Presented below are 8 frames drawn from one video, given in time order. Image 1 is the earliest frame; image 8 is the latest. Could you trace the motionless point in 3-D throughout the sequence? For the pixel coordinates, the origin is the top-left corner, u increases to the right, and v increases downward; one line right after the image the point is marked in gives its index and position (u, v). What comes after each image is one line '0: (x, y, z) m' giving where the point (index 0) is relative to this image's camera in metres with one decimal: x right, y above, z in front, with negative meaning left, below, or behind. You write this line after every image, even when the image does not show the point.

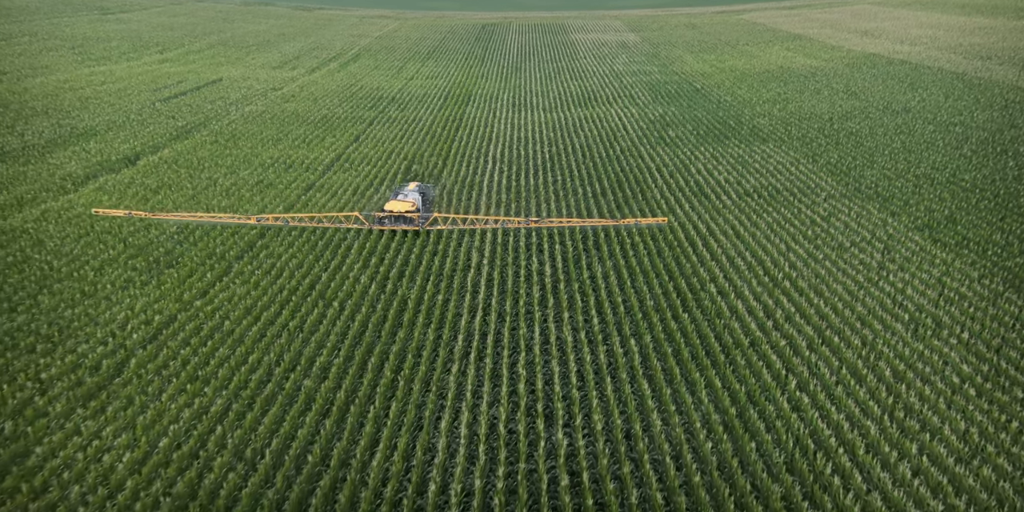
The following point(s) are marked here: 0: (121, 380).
0: (-6.4, -2.1, +10.4) m
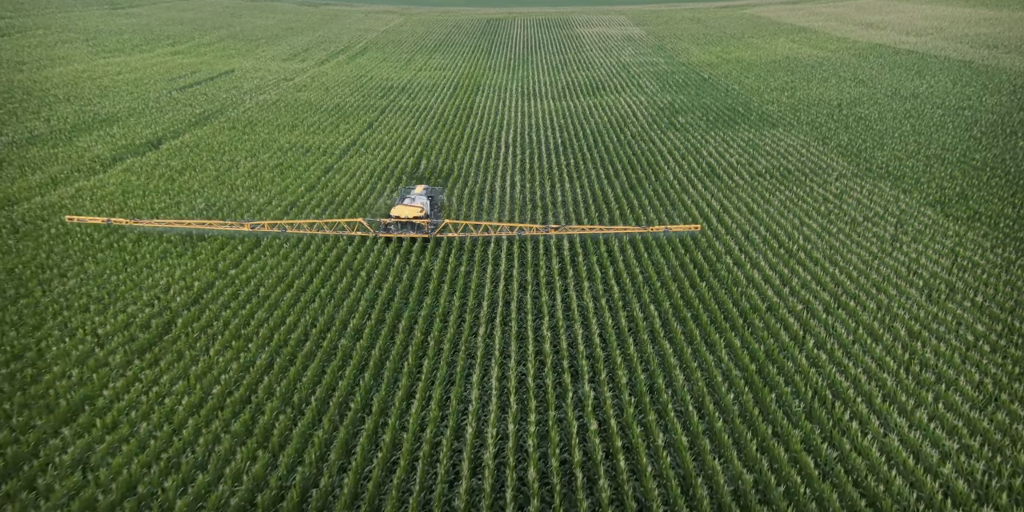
0: (-5.9, -1.5, +10.9) m
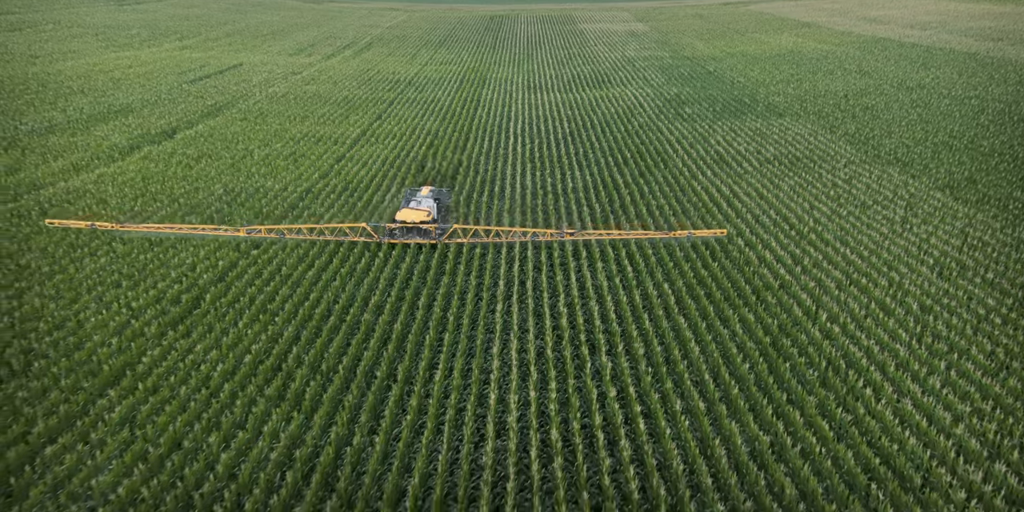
0: (-5.6, -1.1, +11.2) m
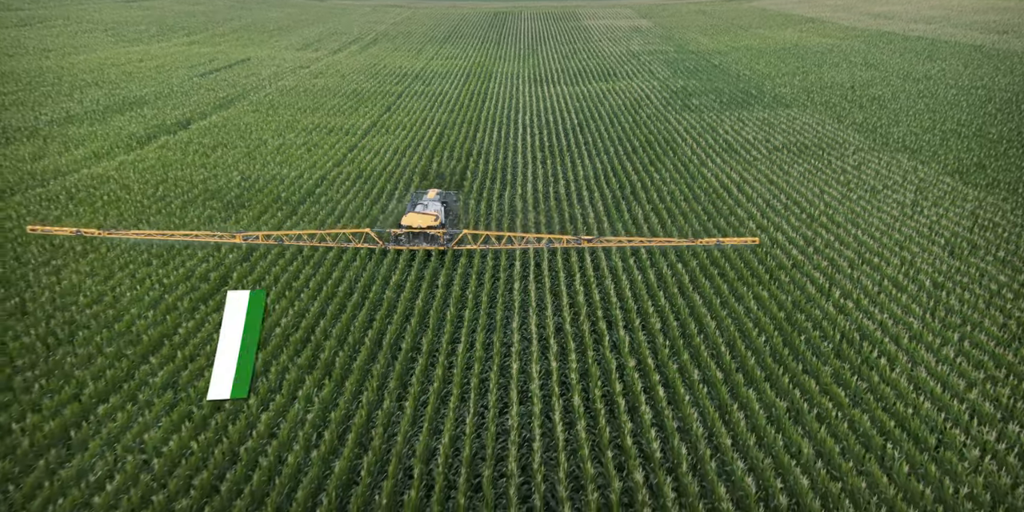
0: (-5.2, -0.7, +11.5) m
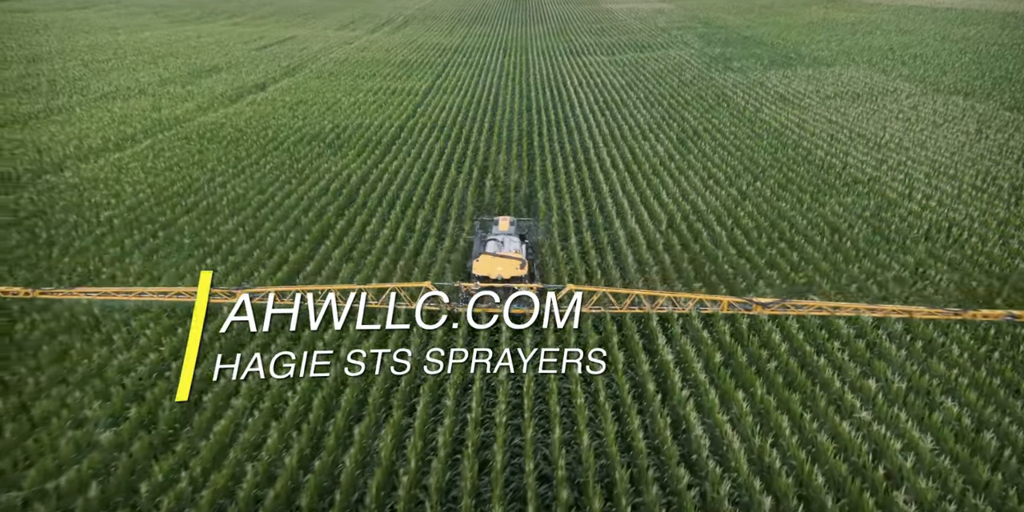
0: (-3.1, +1.1, +12.9) m
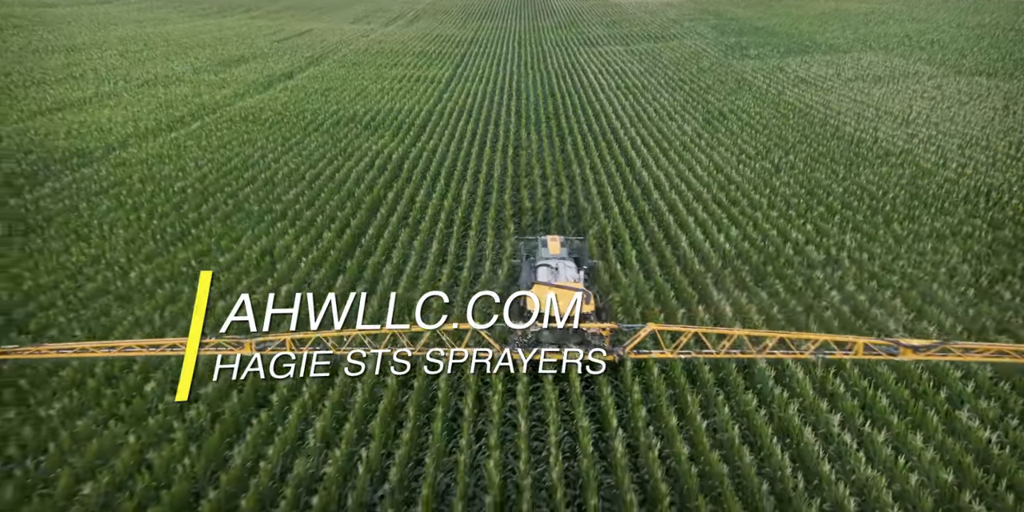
0: (-2.2, +1.7, +13.3) m
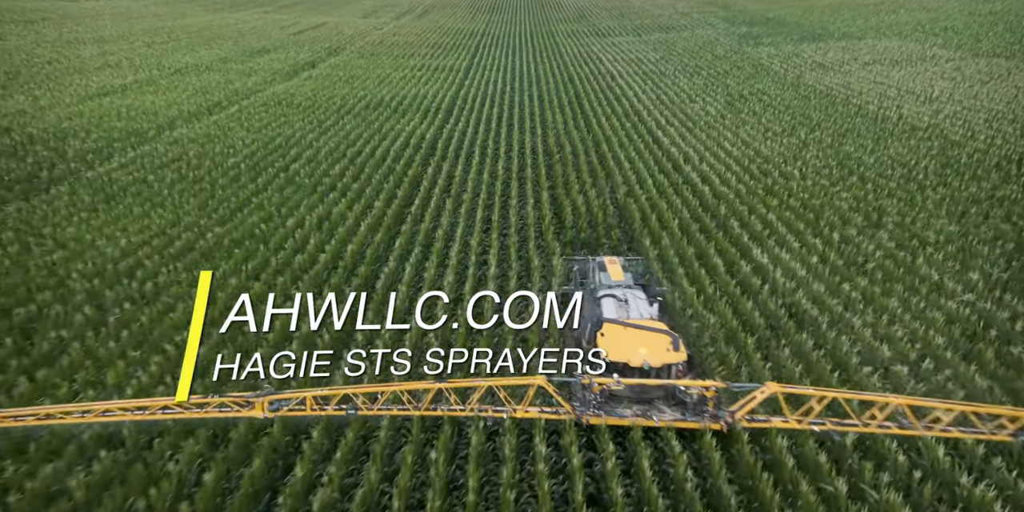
0: (-1.5, +2.2, +13.7) m
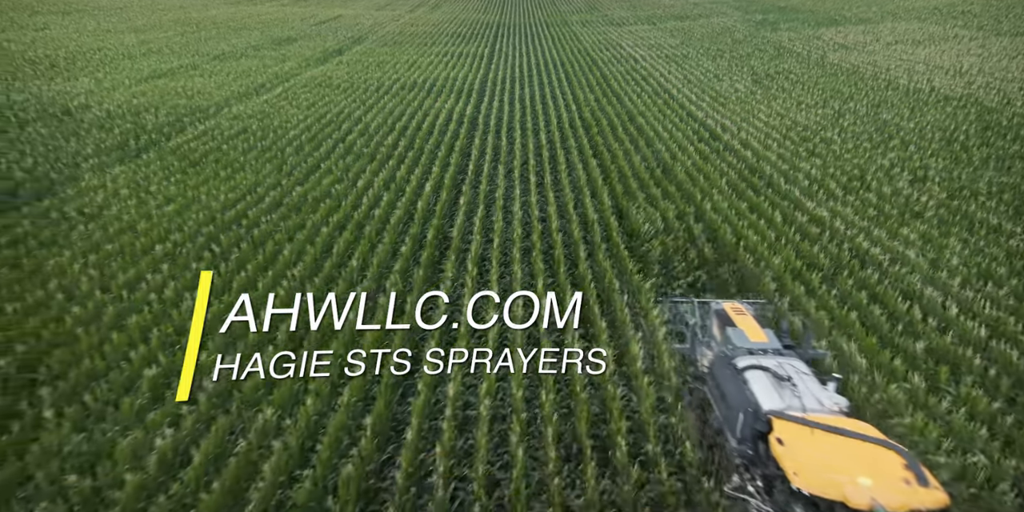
0: (-0.5, +2.8, +14.1) m
